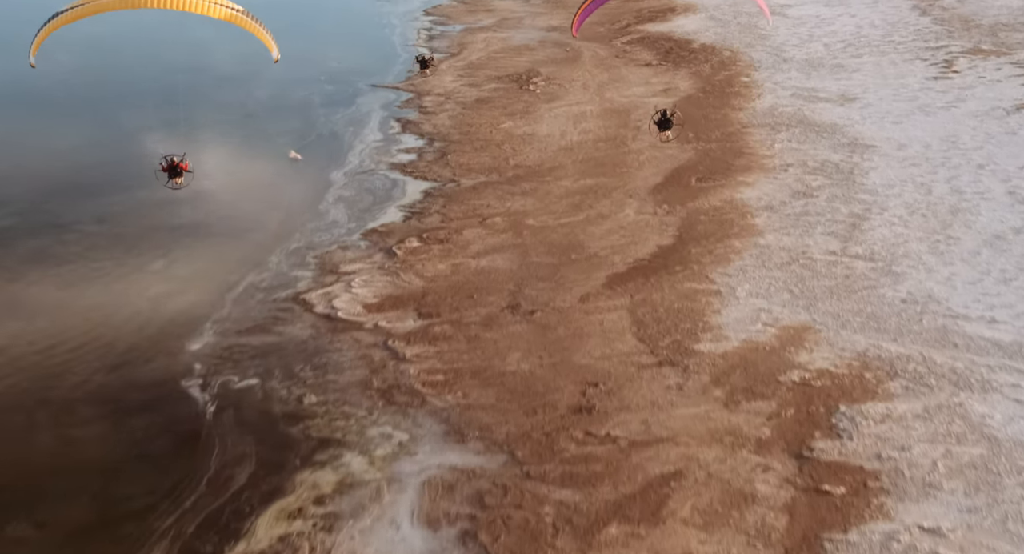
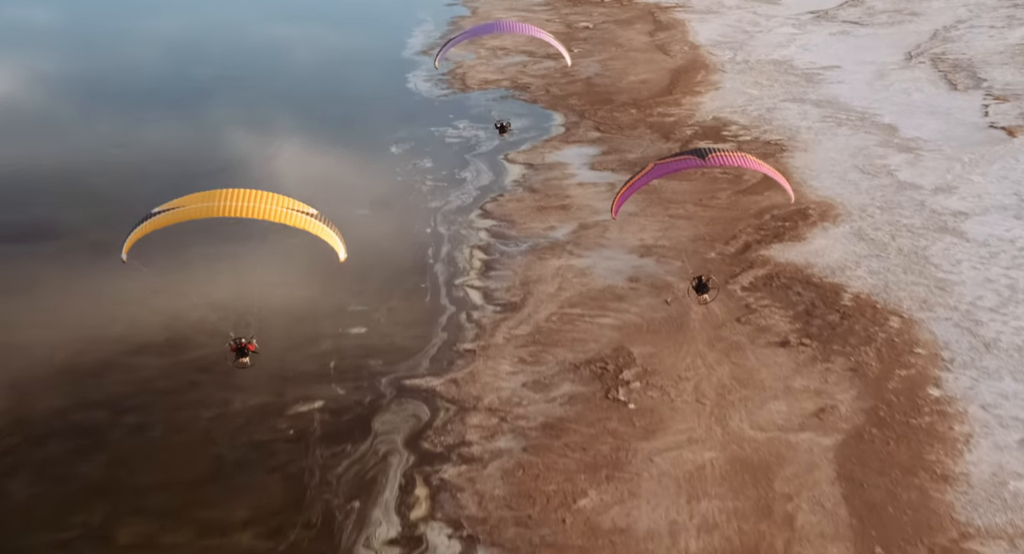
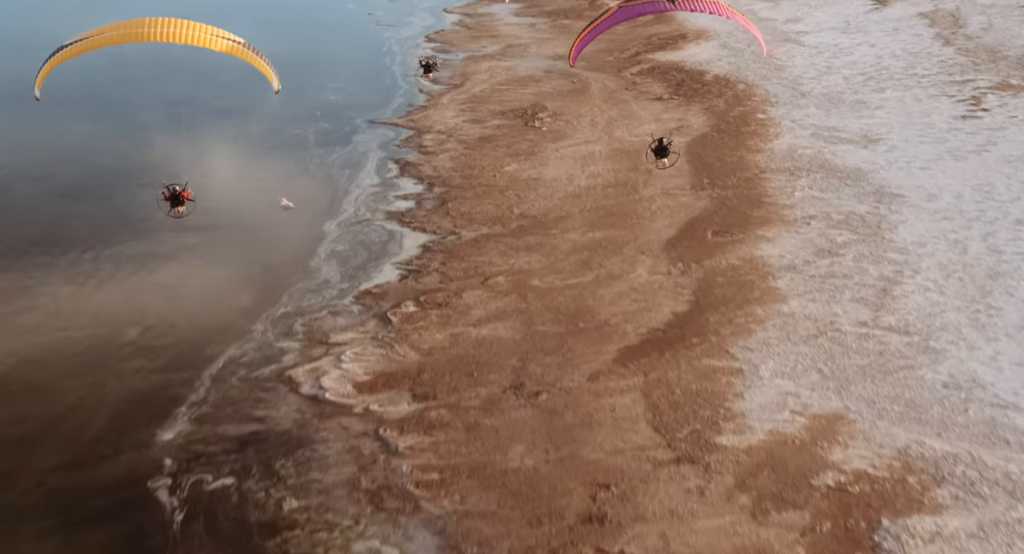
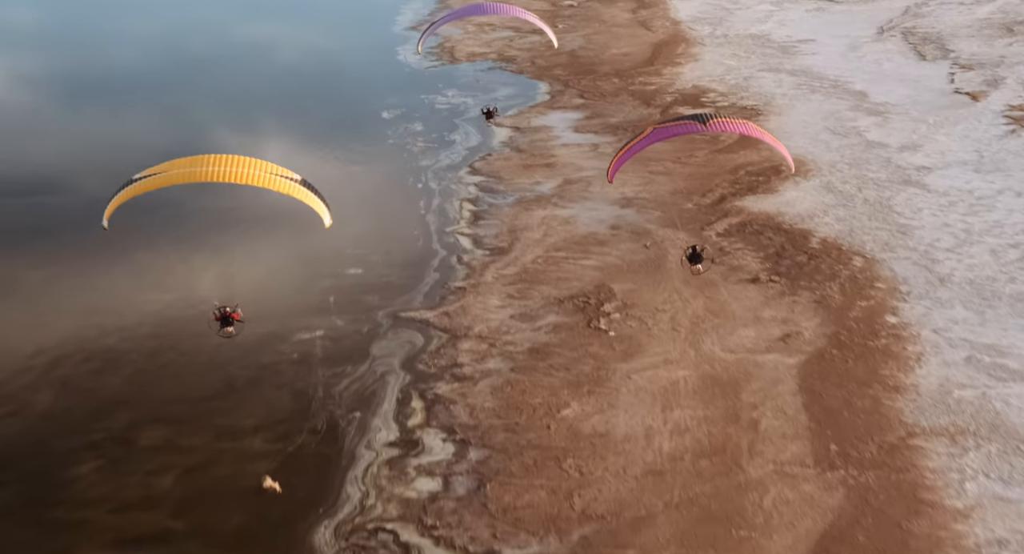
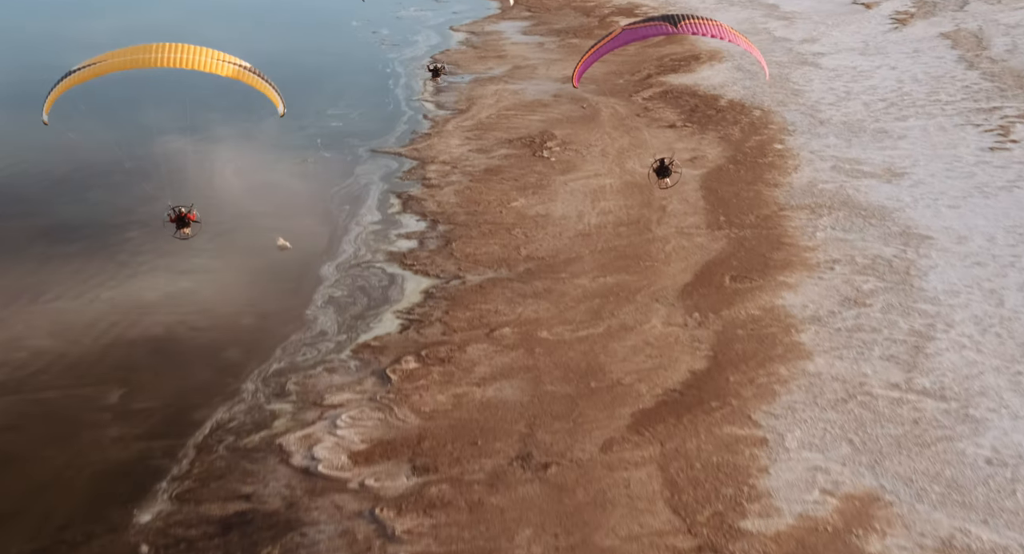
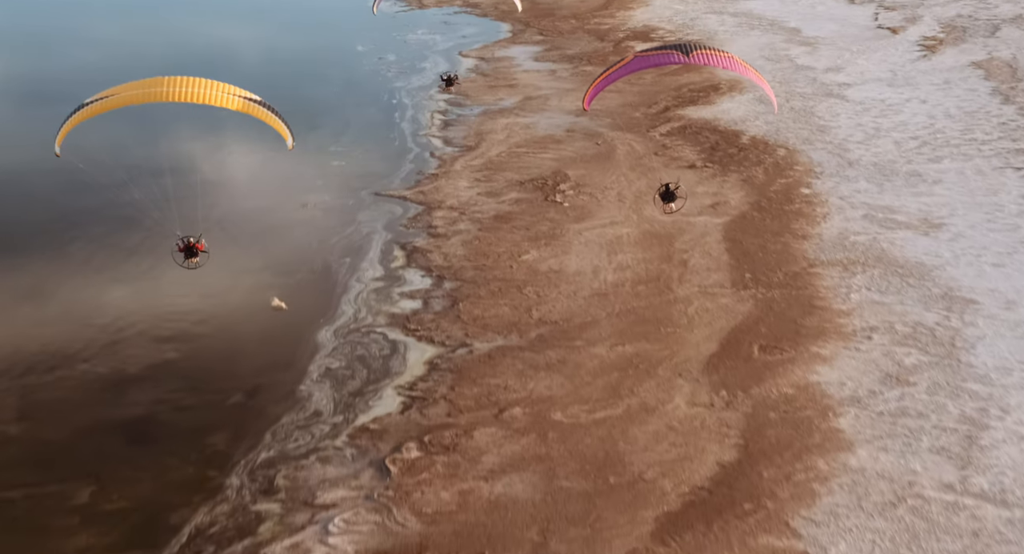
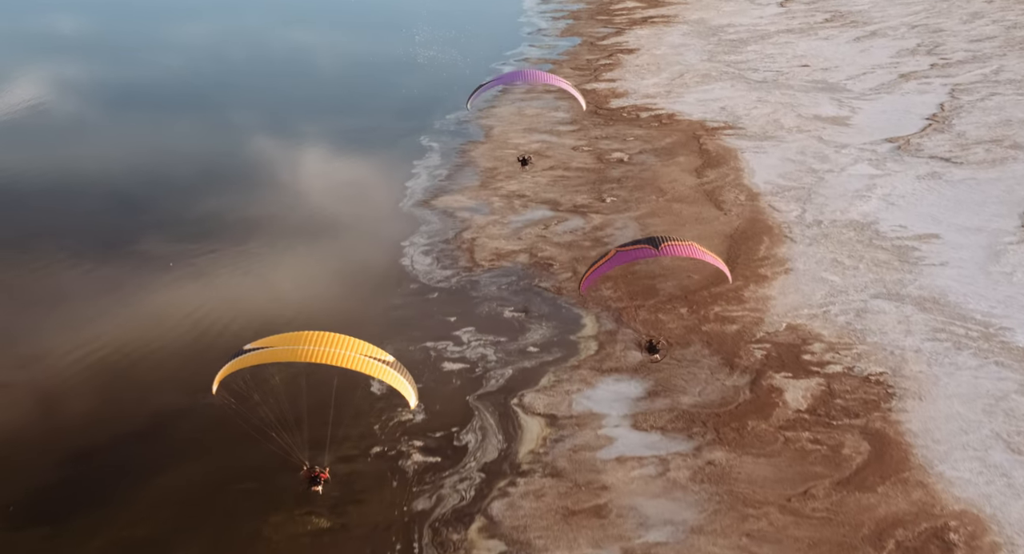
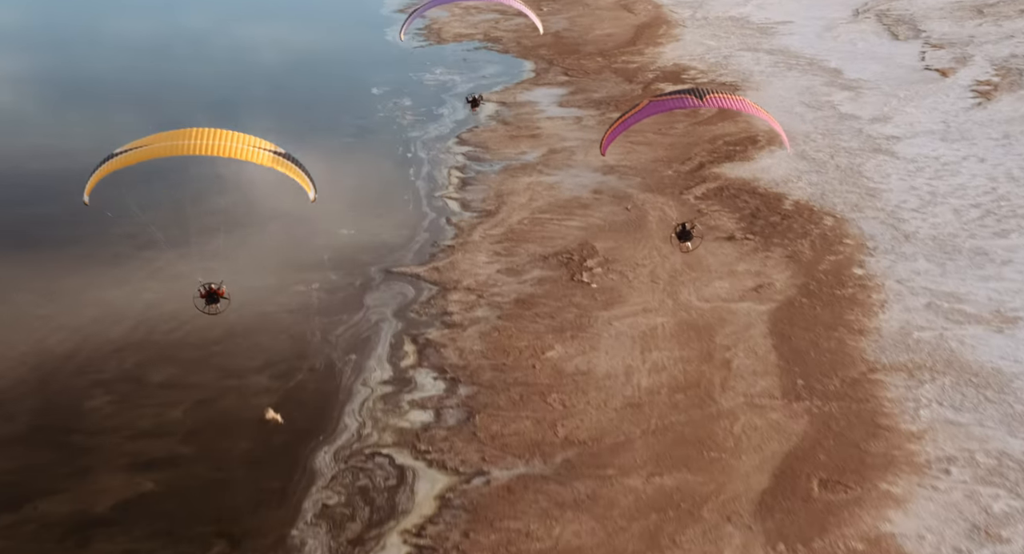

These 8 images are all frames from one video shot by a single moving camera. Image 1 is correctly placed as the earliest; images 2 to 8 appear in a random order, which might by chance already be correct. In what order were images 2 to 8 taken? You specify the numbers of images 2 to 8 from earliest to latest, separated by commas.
3, 5, 6, 8, 4, 2, 7
